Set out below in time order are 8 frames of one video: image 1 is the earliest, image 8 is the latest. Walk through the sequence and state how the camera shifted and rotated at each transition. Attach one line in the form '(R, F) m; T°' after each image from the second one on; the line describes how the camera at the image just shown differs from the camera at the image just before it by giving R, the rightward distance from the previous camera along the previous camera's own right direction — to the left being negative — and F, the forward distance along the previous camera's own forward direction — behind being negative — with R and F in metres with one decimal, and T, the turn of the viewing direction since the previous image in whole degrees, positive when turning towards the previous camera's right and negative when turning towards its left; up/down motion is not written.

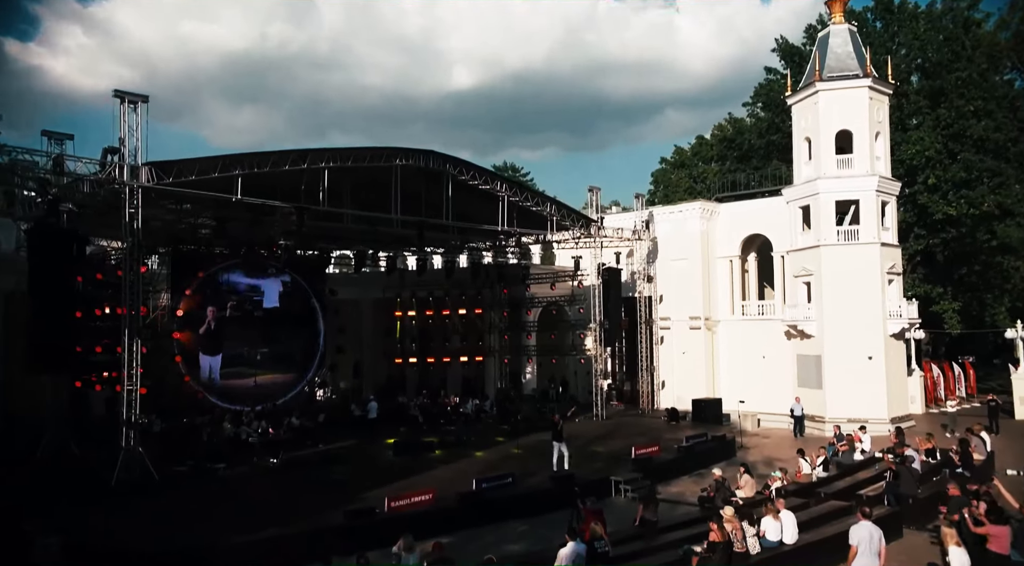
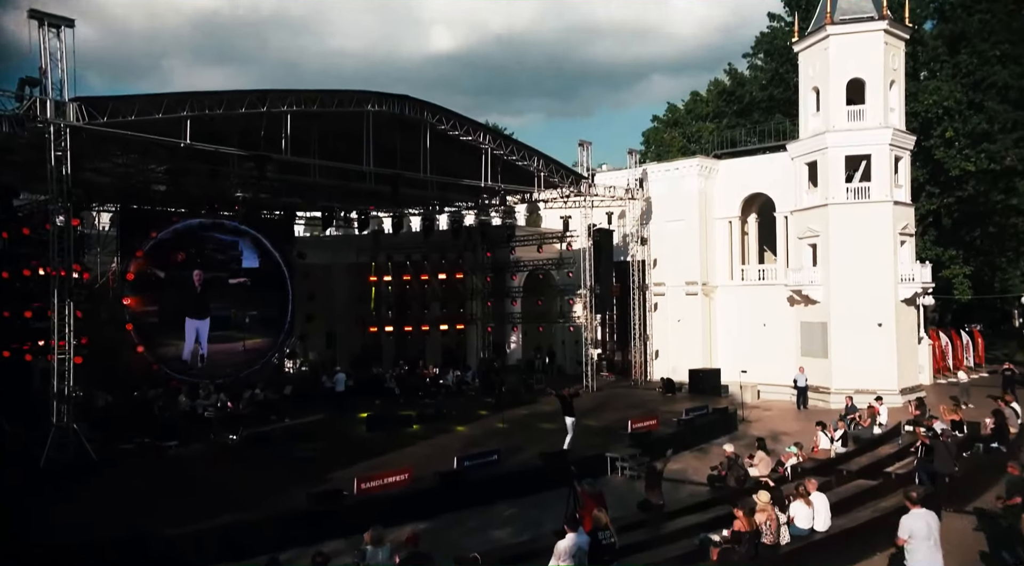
(-0.2, +2.7) m; +1°
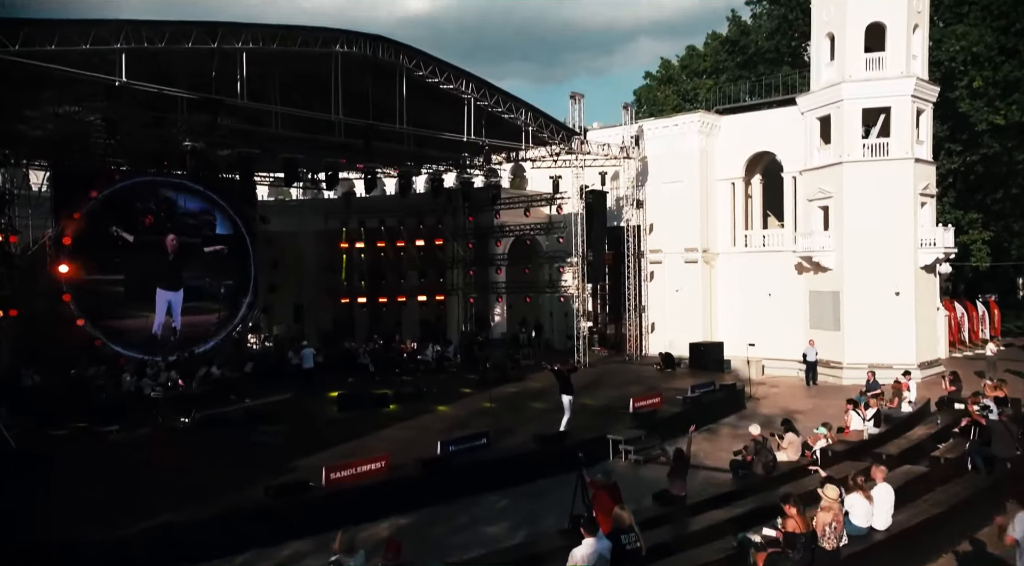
(-0.5, +3.0) m; +2°
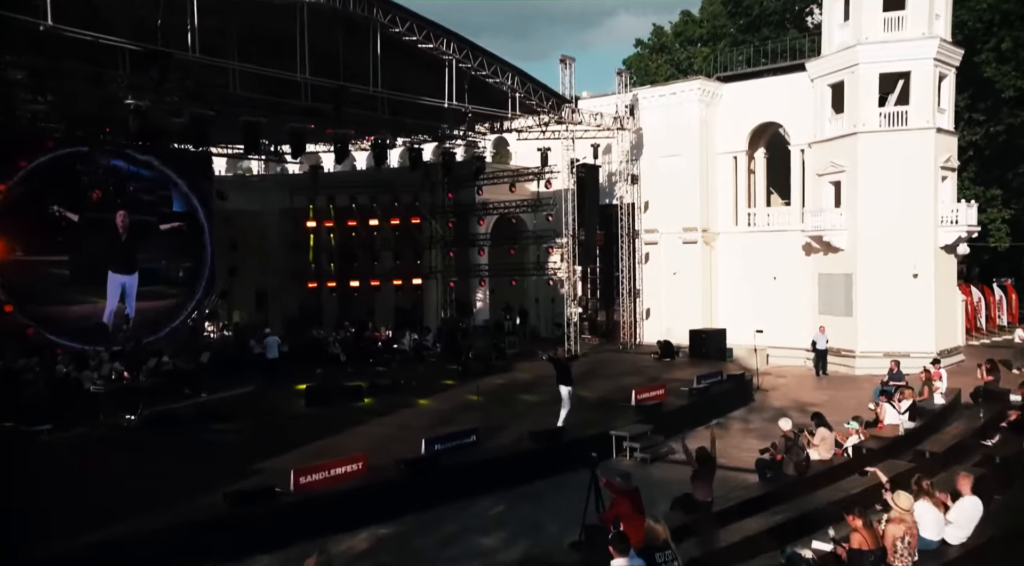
(-0.5, +2.7) m; +2°
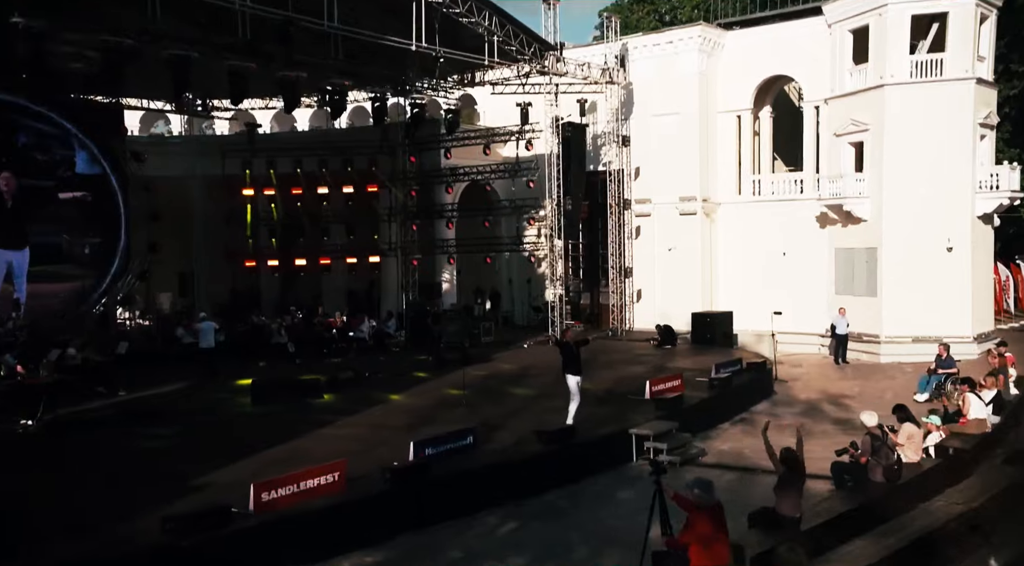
(-1.2, +4.2) m; +4°
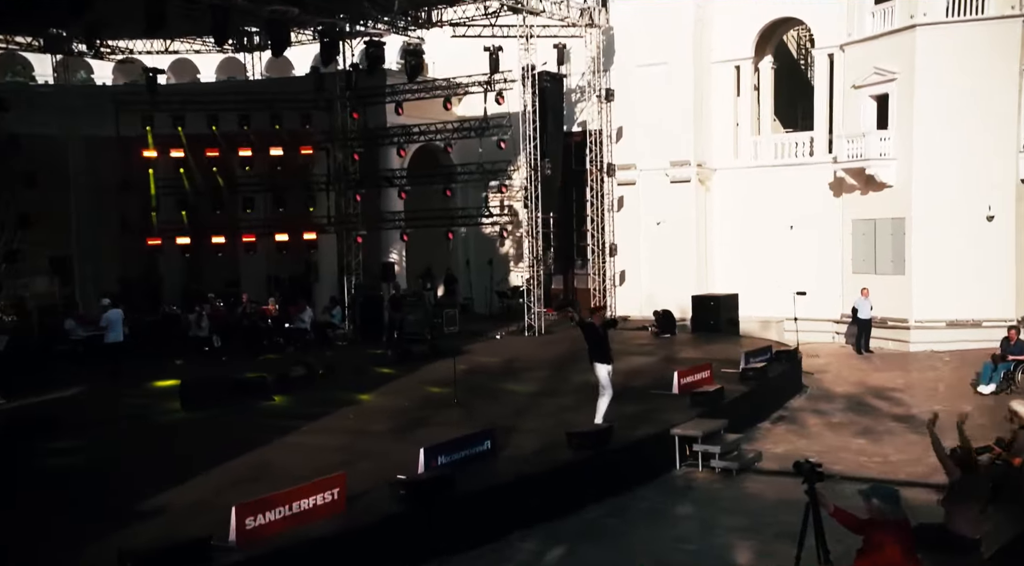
(-1.4, +4.3) m; +6°
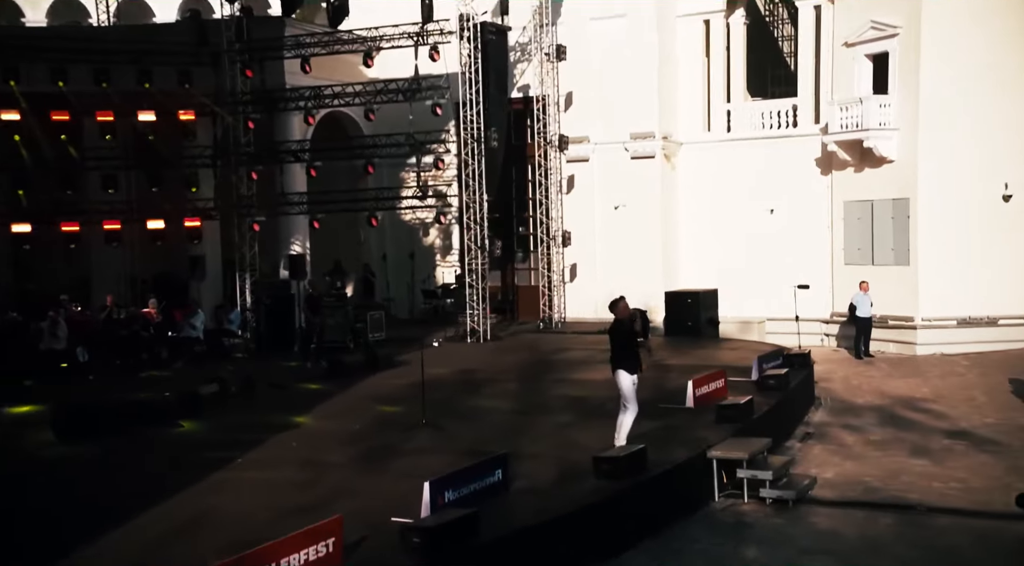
(-1.0, +4.1) m; +7°
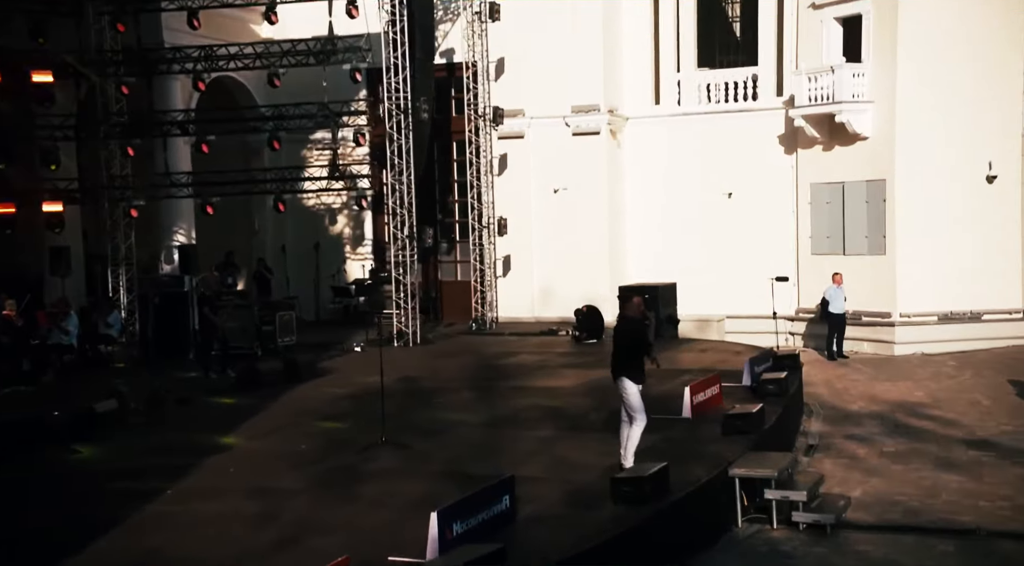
(-0.7, +2.6) m; +7°
